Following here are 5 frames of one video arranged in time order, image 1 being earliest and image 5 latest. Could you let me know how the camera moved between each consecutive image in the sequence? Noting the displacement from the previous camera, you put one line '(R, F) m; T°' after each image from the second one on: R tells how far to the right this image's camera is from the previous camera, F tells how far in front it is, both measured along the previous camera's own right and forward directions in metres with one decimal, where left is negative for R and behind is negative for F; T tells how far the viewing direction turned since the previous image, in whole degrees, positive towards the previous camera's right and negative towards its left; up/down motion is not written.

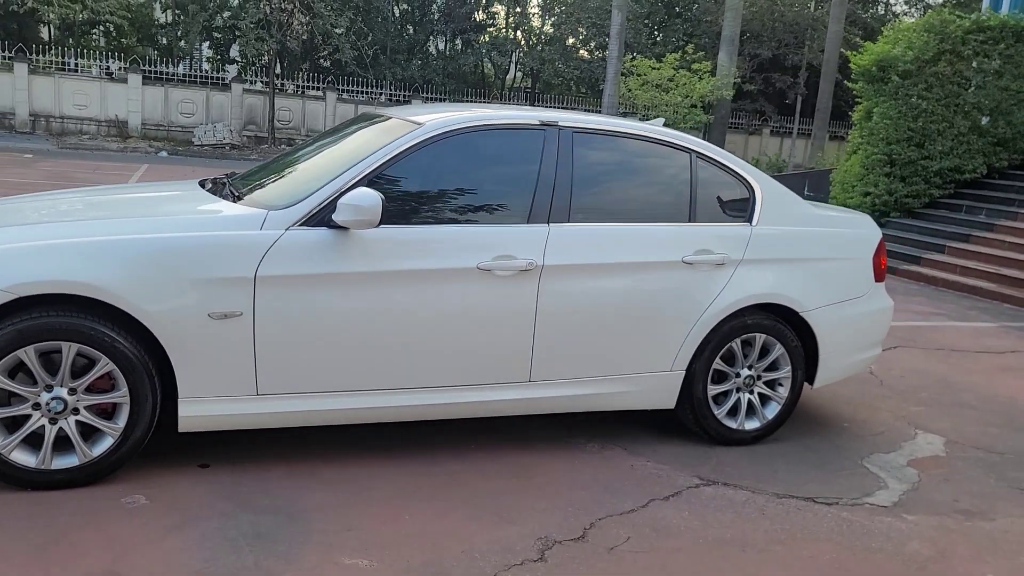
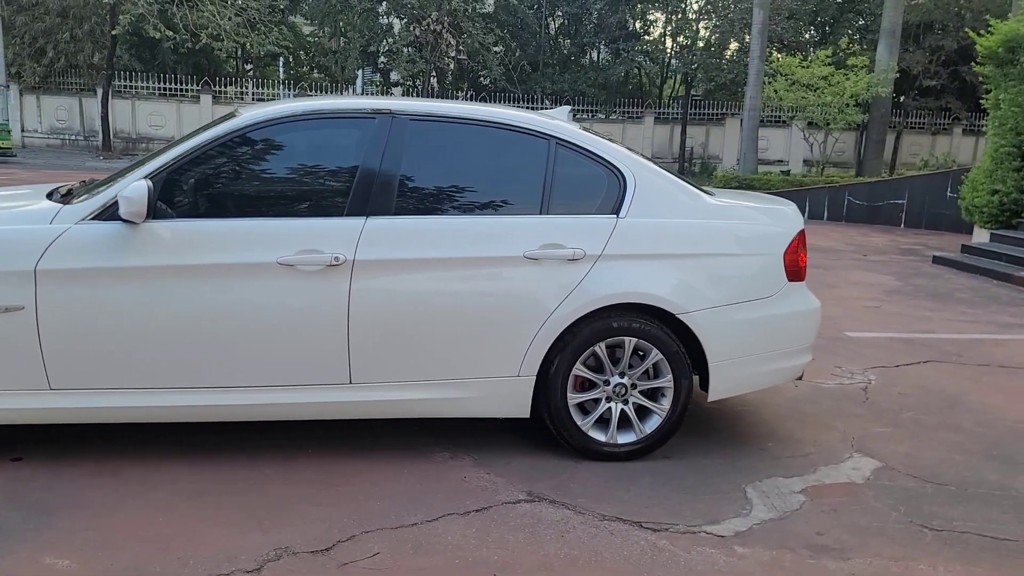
(+1.5, +0.4) m; -12°
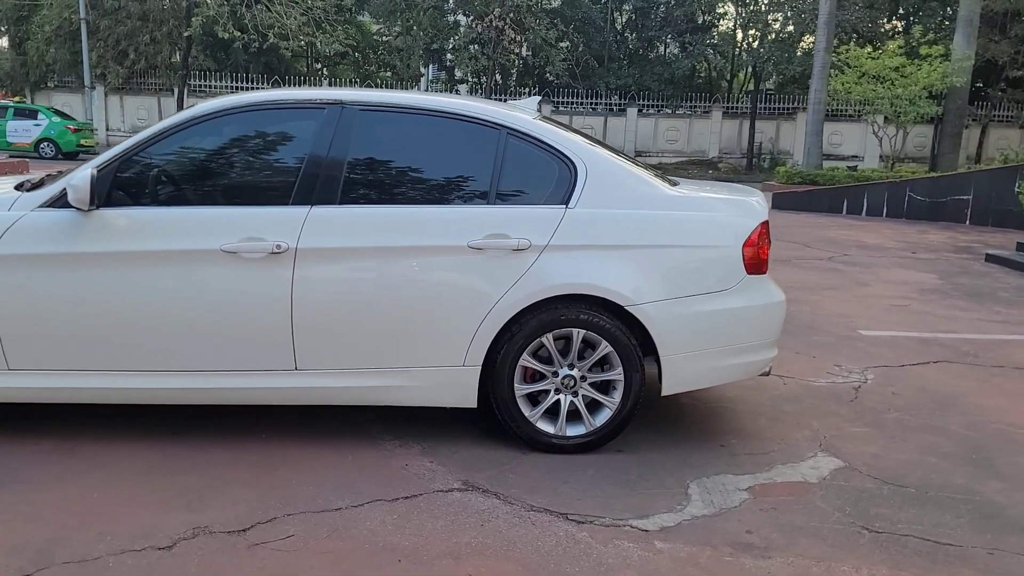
(+0.6, 0.0) m; -5°
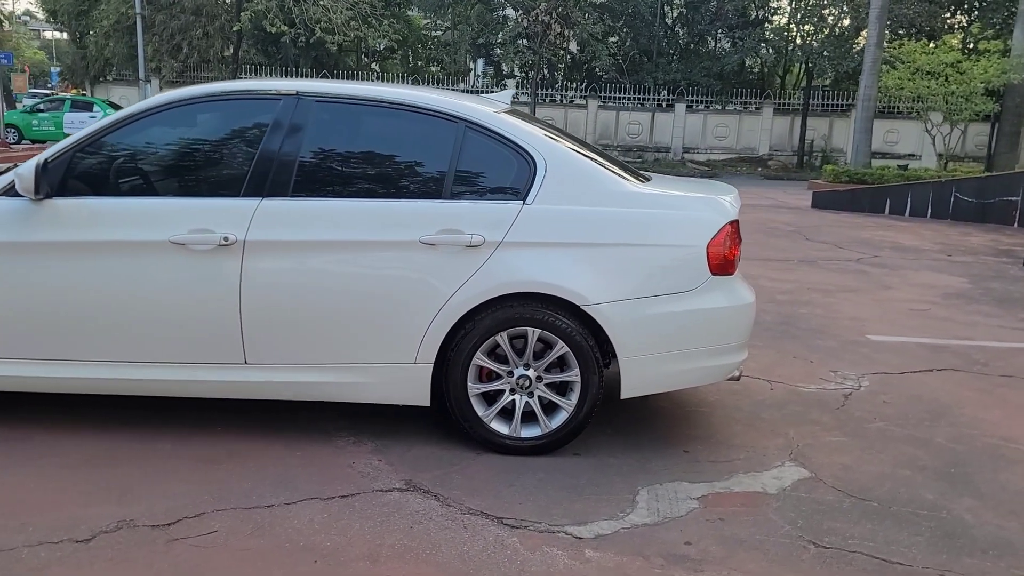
(+0.4, +0.1) m; -3°
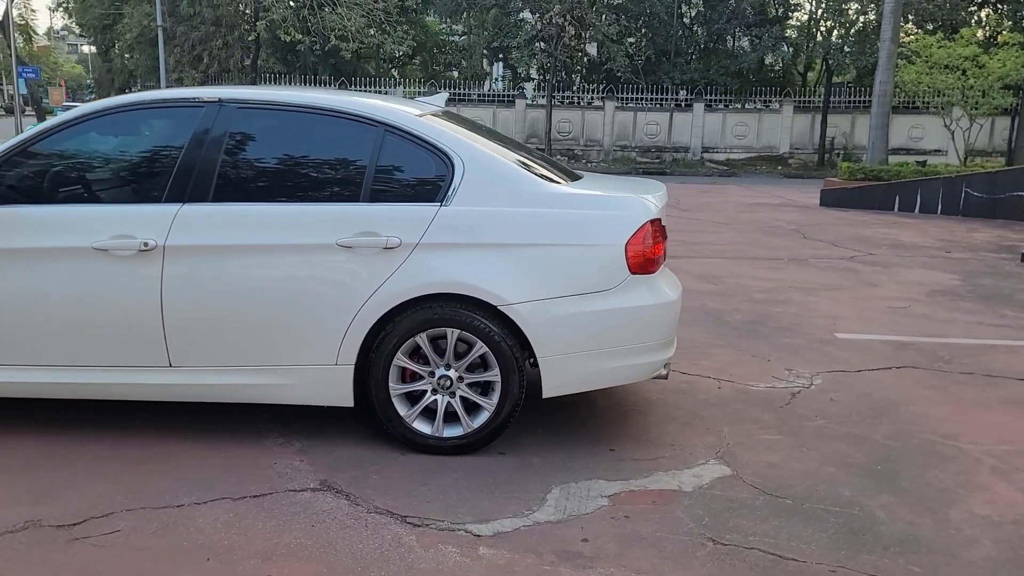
(+0.5, 0.0) m; -2°
